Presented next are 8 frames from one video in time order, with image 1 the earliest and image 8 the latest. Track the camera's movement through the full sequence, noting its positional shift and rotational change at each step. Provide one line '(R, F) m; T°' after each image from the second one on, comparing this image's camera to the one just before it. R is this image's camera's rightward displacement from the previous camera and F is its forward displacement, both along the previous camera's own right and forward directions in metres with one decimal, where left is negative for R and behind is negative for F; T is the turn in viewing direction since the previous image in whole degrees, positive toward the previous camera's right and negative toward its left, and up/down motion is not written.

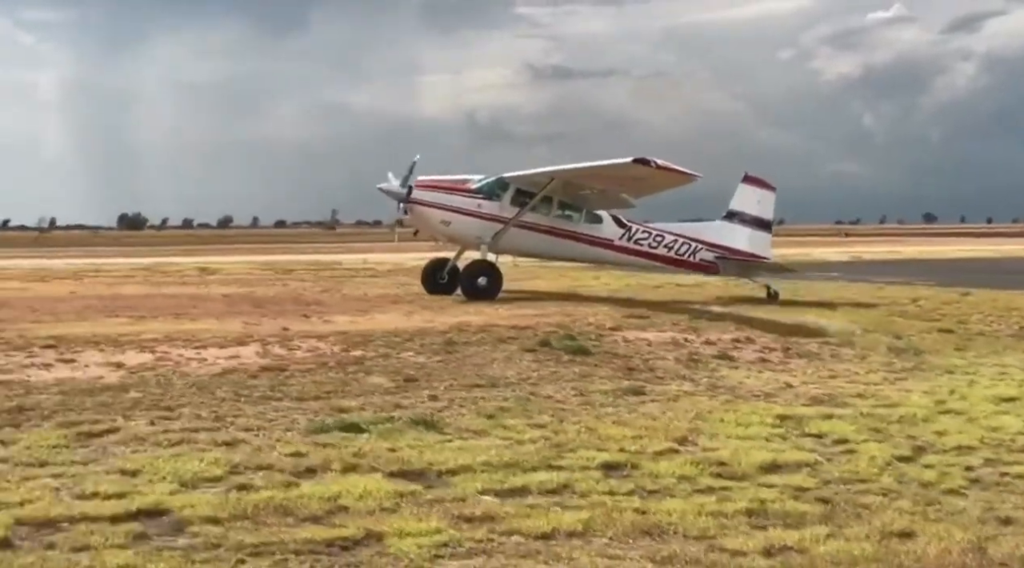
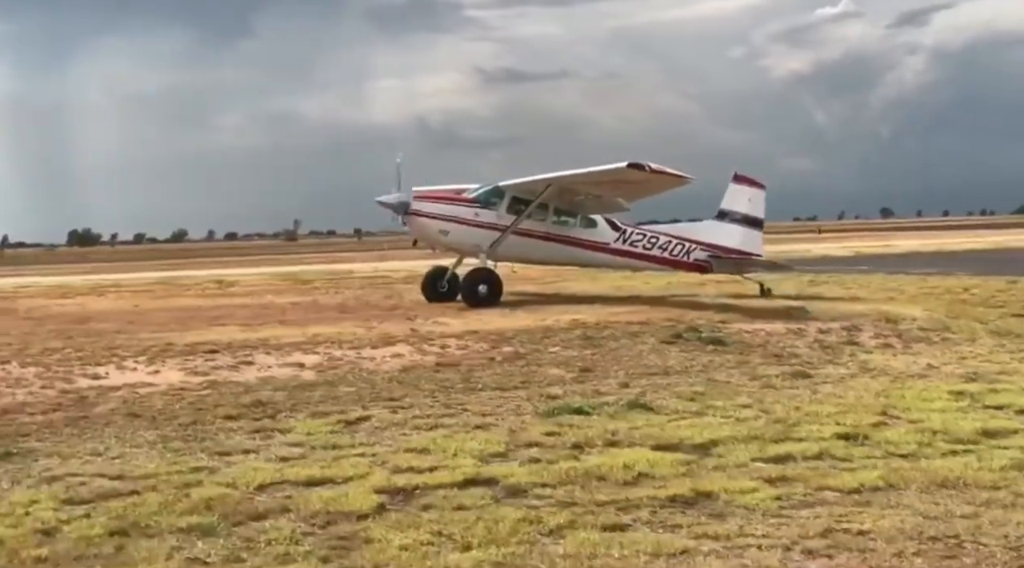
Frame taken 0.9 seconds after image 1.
(-1.6, -0.7) m; 0°
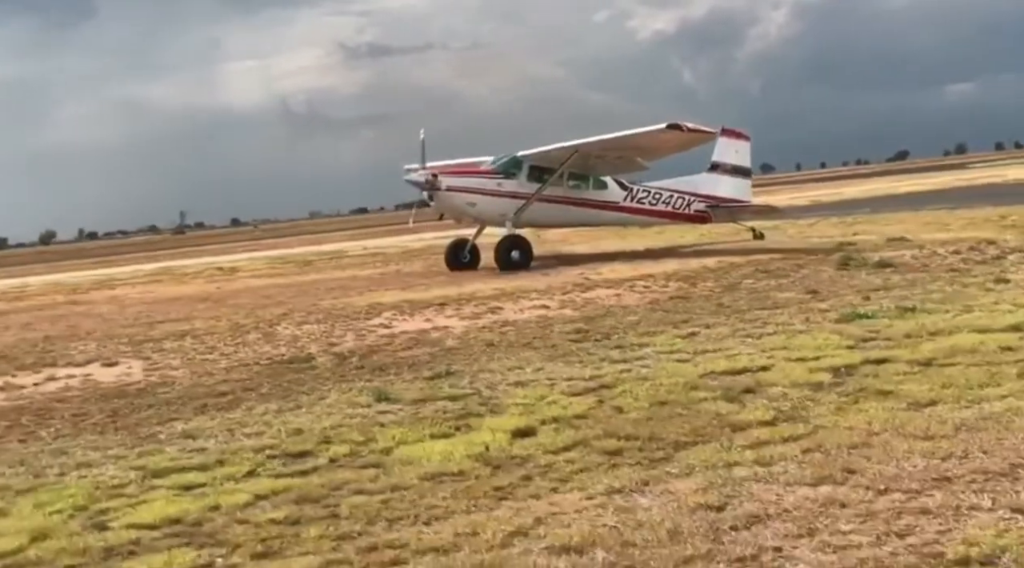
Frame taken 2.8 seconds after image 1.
(-2.9, -1.5) m; +1°
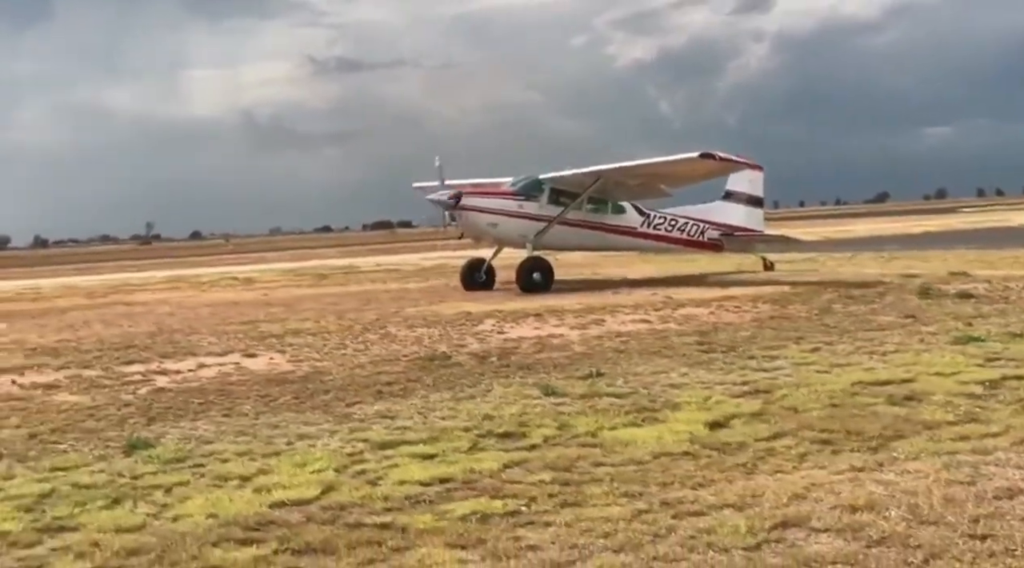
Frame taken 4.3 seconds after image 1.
(-1.1, -0.6) m; -1°
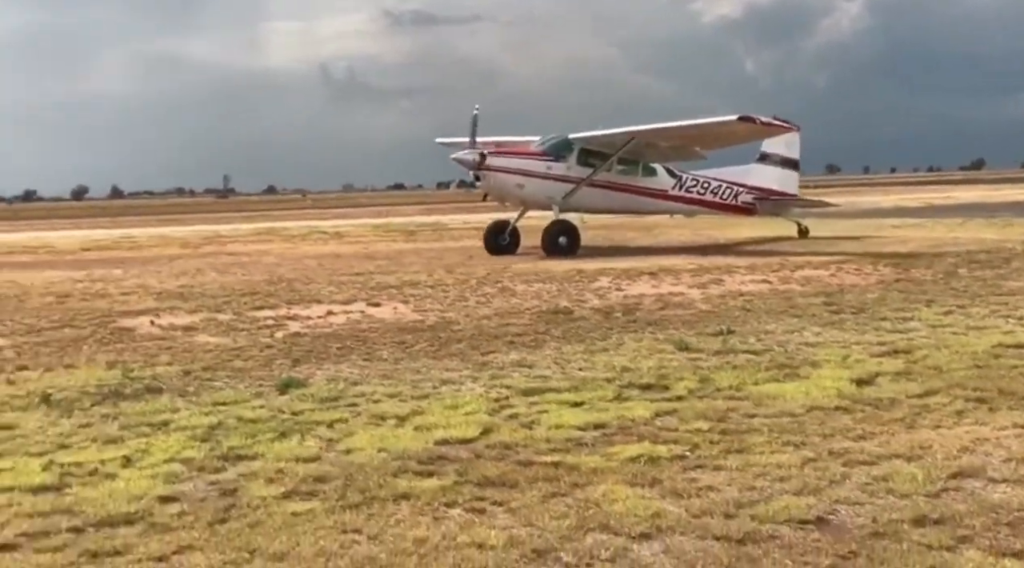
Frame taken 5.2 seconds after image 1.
(-0.3, -0.1) m; -4°
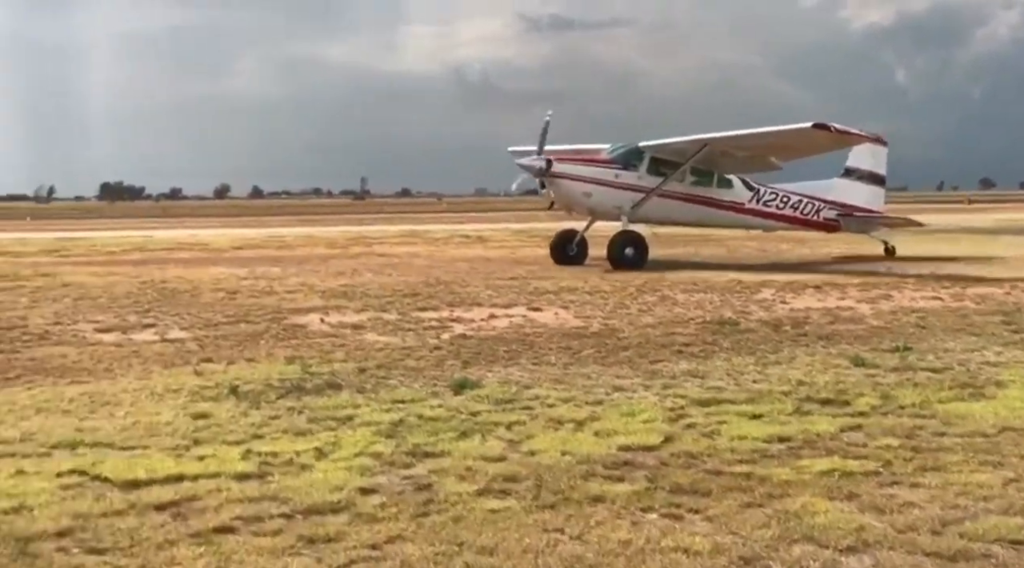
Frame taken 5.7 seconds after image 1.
(-0.2, -0.1) m; -7°
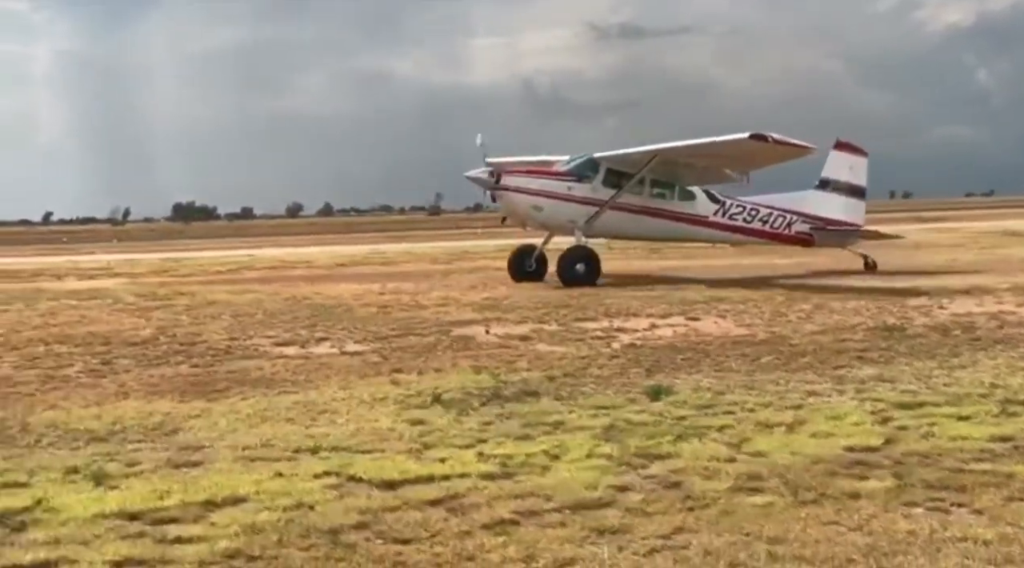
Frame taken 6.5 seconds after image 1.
(-0.6, -0.3) m; -5°
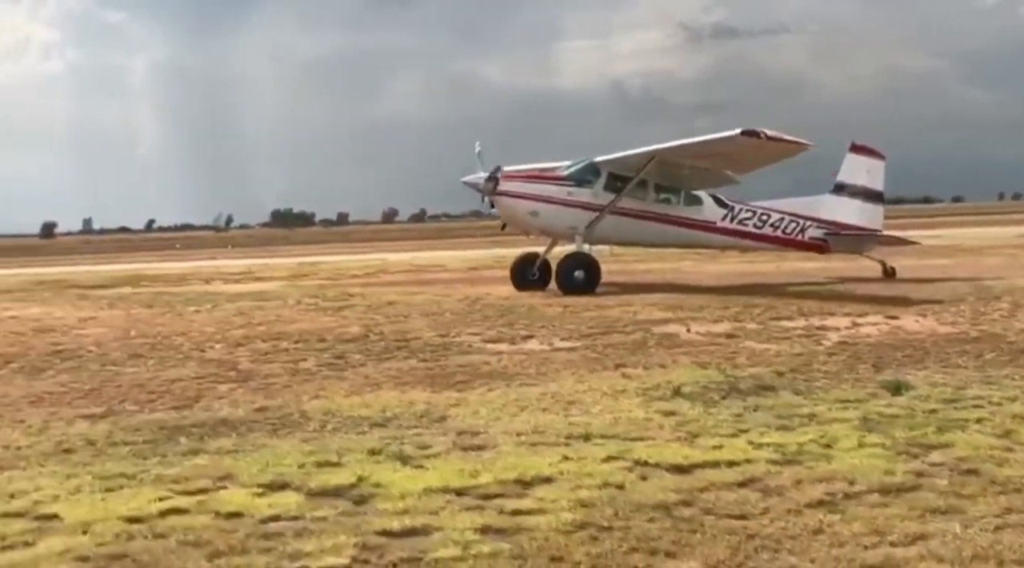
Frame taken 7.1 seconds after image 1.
(-0.7, -0.4) m; -6°
